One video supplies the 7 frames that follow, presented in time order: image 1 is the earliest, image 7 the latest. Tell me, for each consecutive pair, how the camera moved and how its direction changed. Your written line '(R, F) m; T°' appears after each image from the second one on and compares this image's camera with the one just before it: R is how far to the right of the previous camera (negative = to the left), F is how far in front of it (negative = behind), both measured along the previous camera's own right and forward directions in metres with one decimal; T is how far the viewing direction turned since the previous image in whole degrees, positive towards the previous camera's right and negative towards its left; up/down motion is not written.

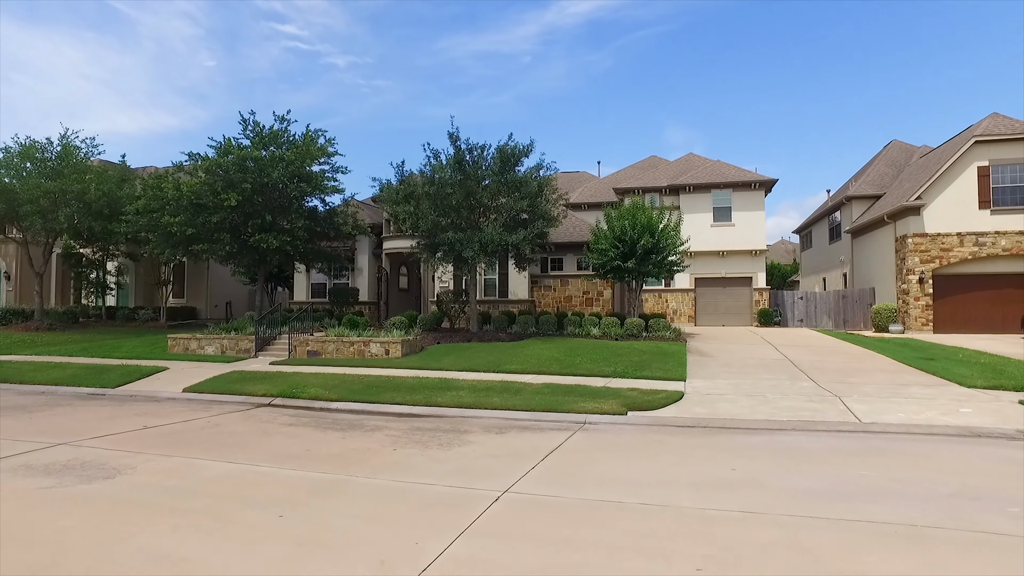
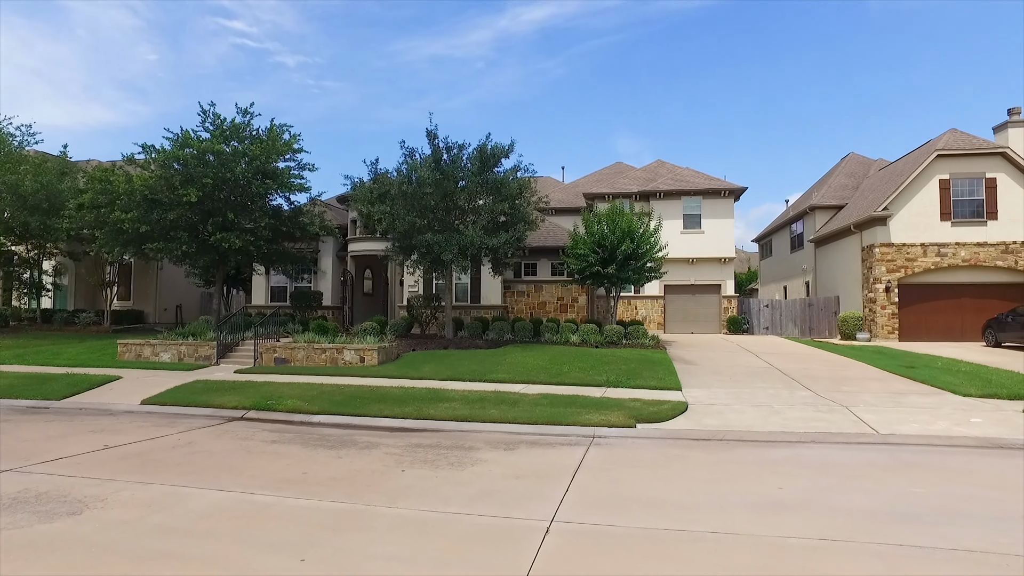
(-0.8, +0.7) m; +5°
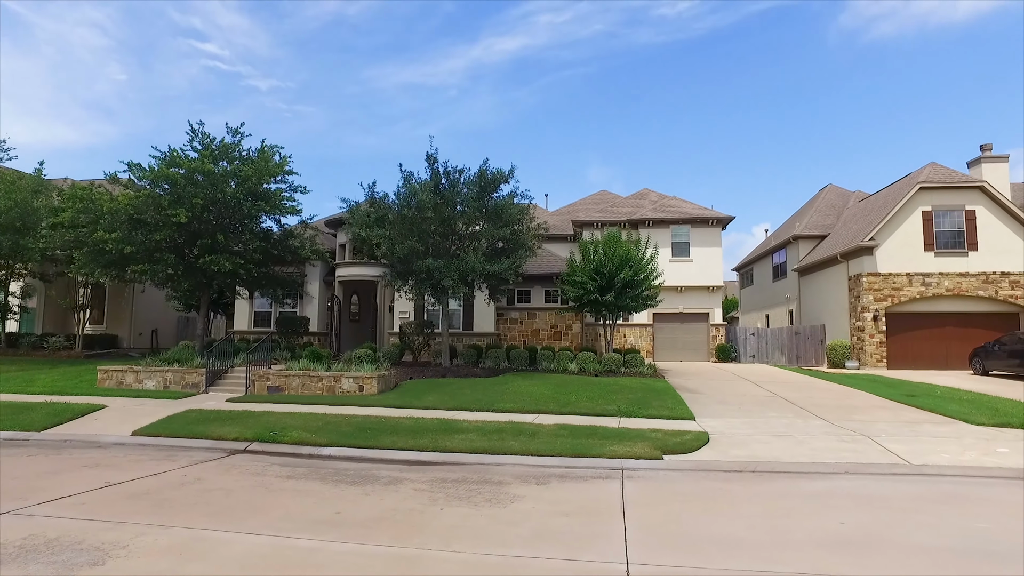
(-0.8, +0.3) m; +3°
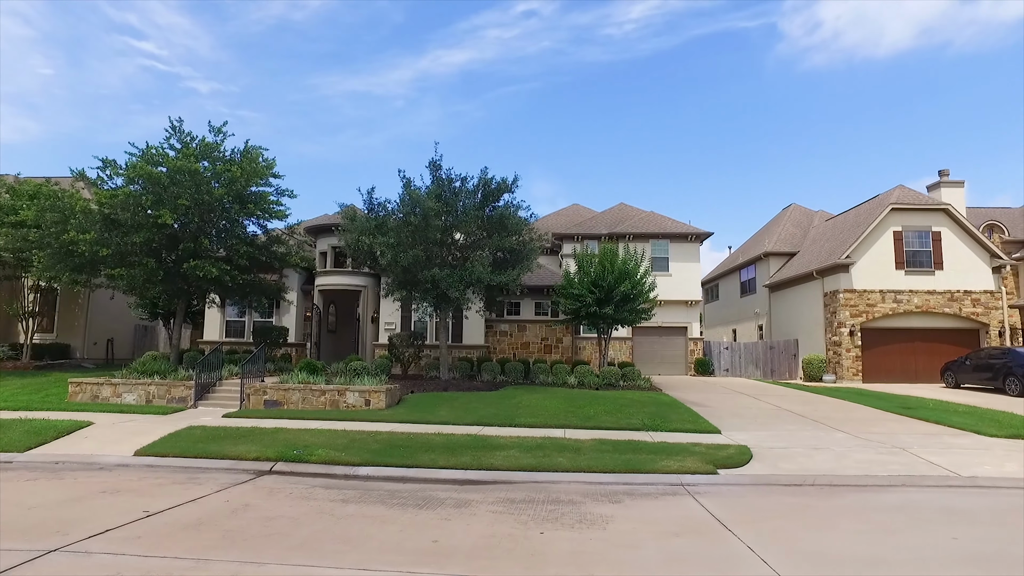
(-1.6, +0.4) m; +5°
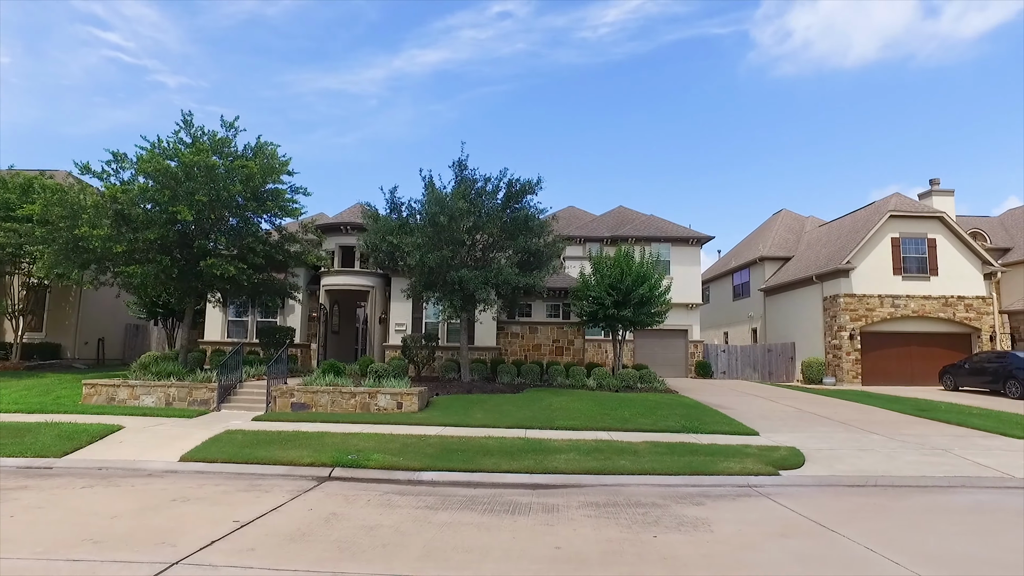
(-1.4, +0.1) m; +3°
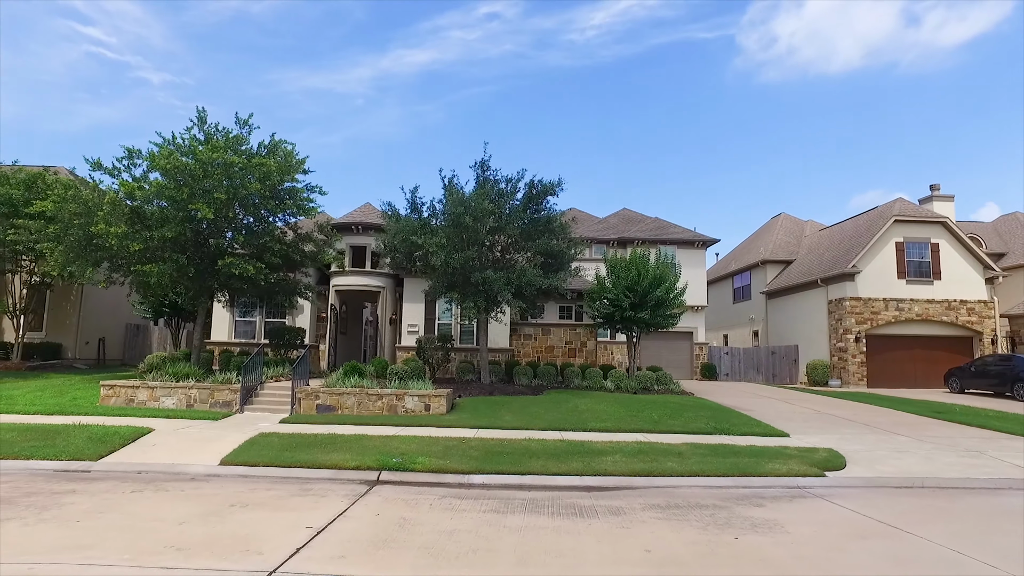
(-1.0, +0.1) m; +1°
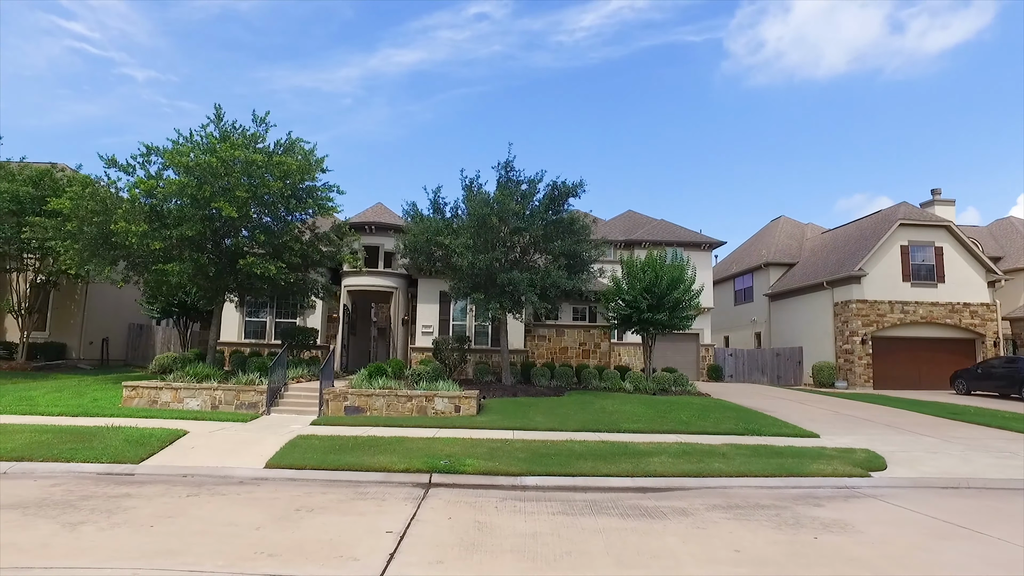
(-1.0, +0.1) m; +1°
